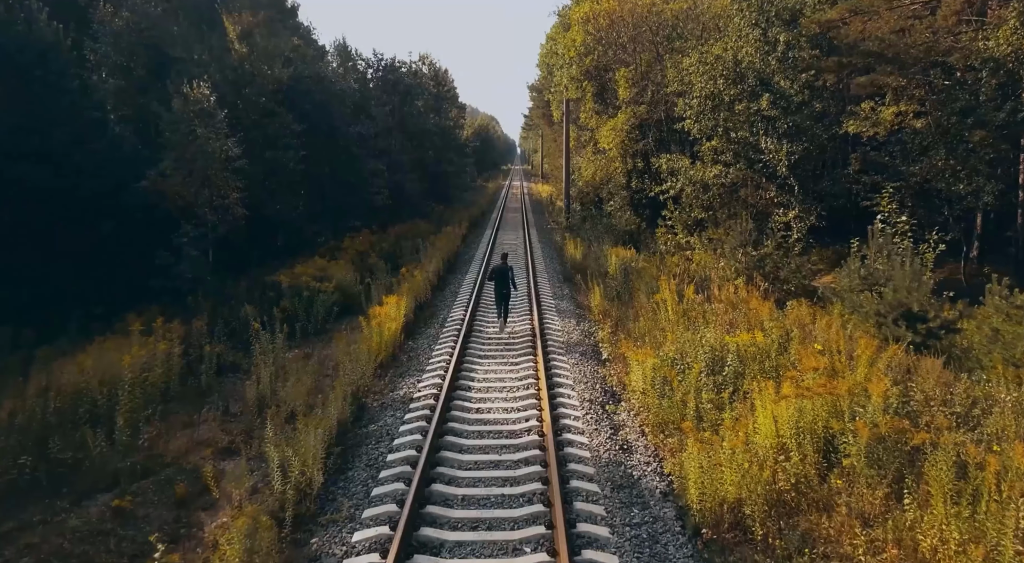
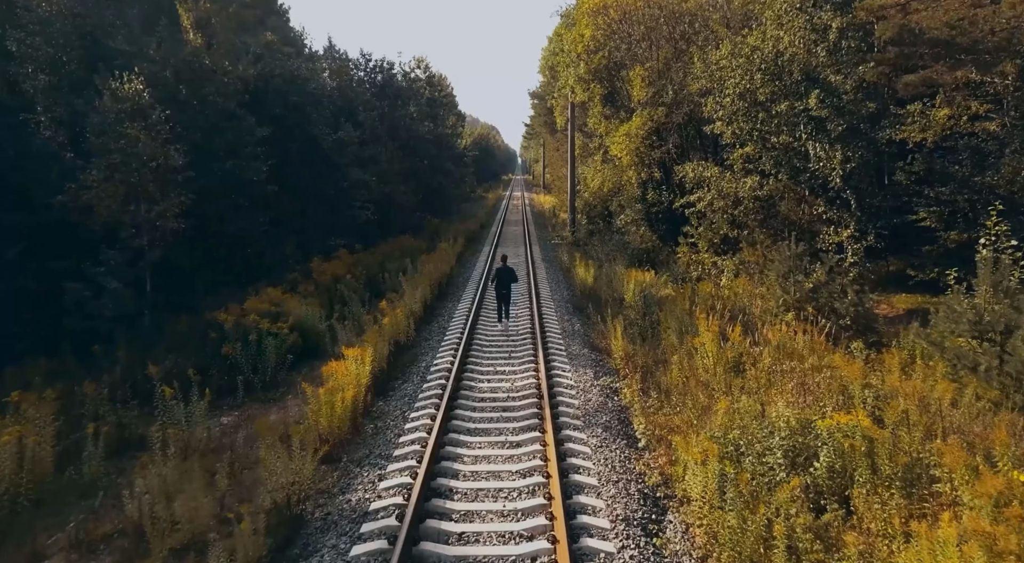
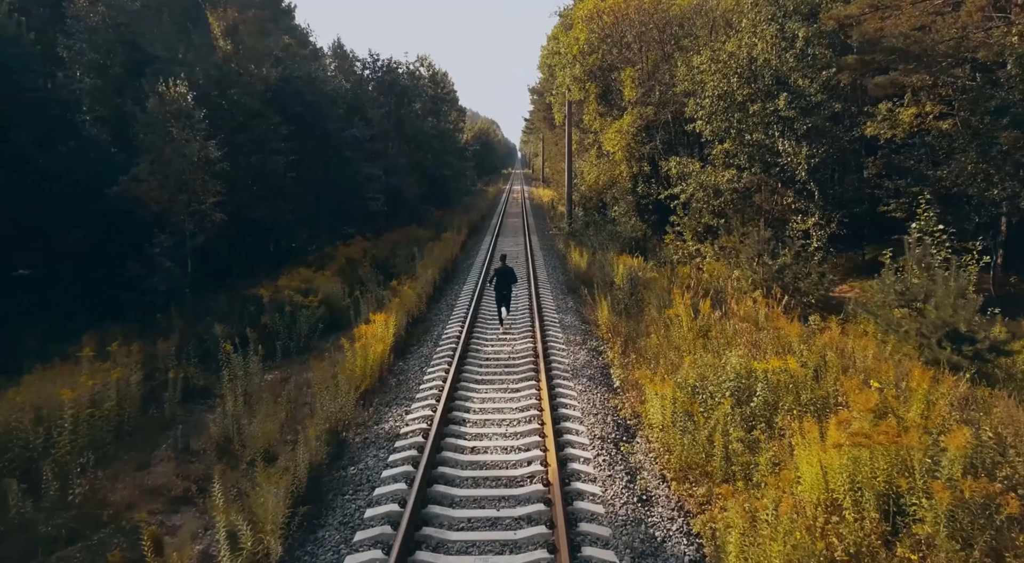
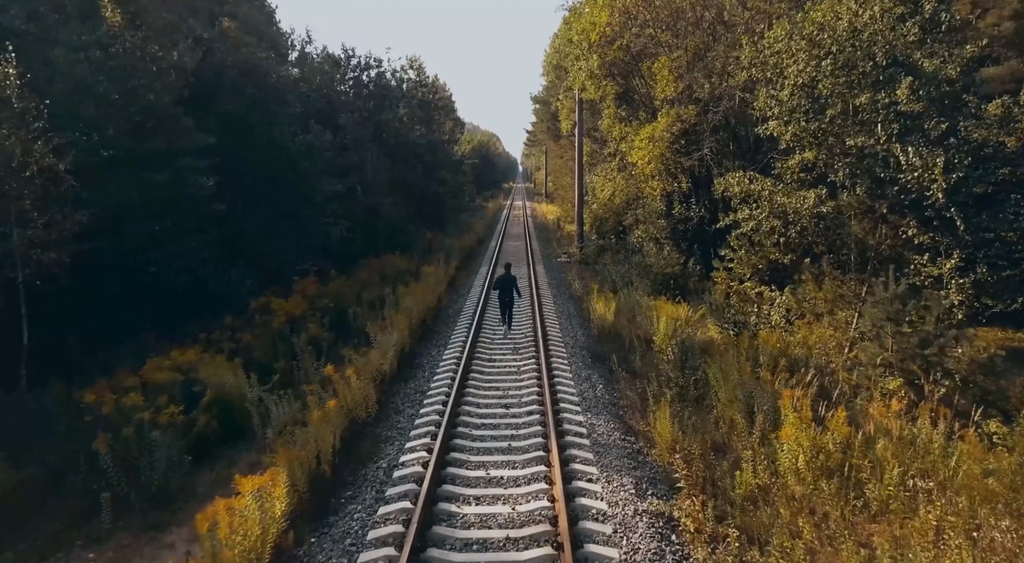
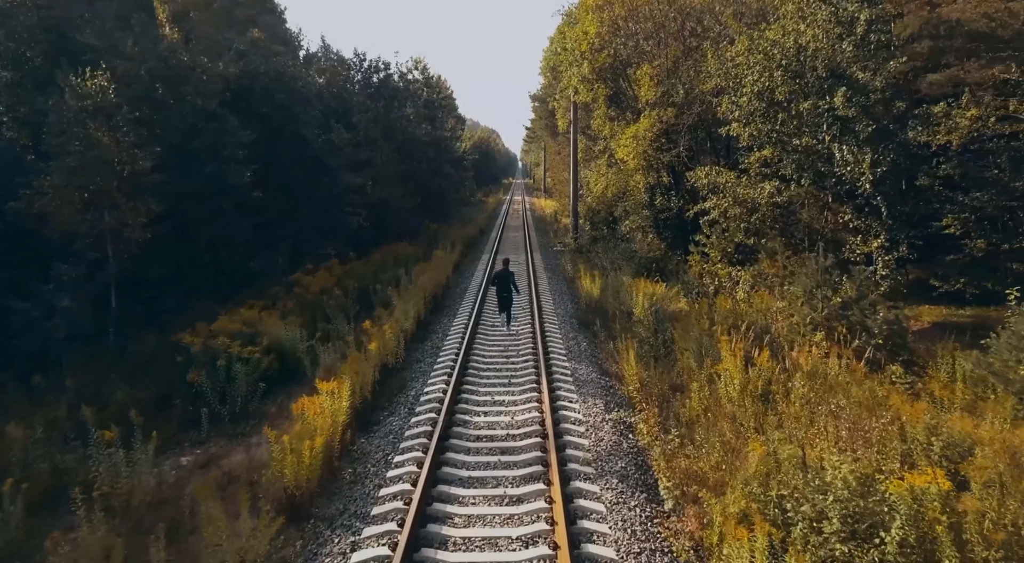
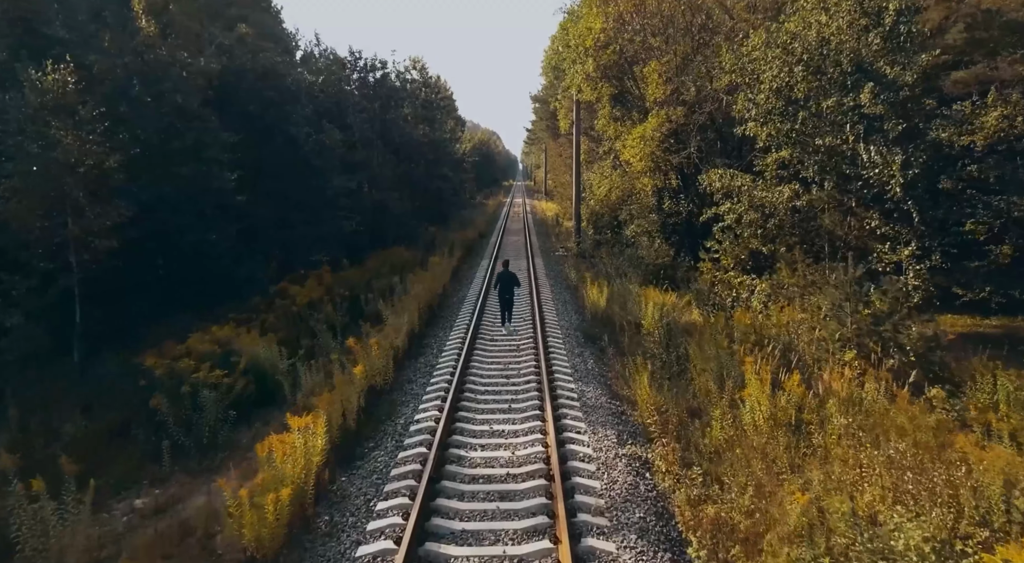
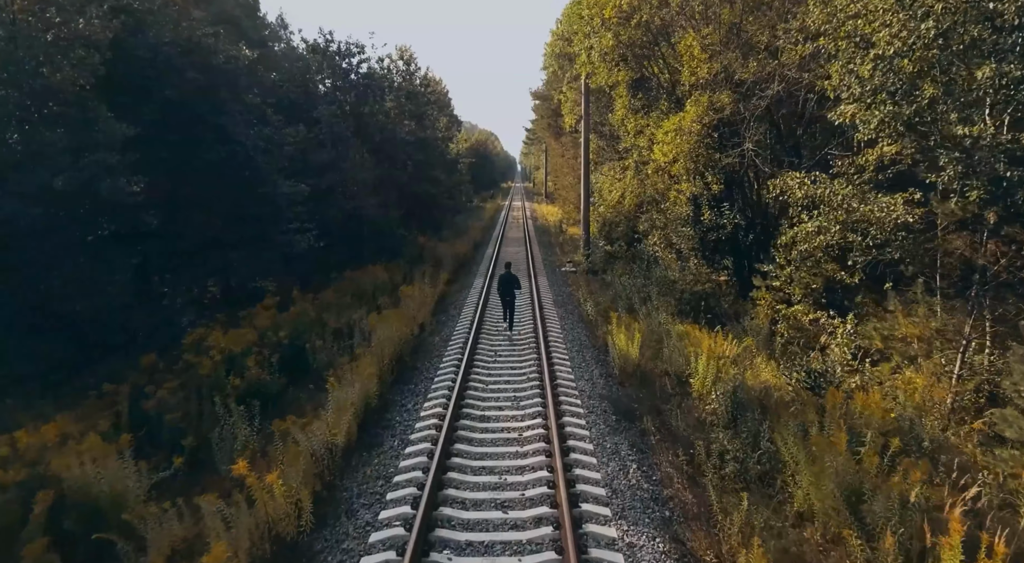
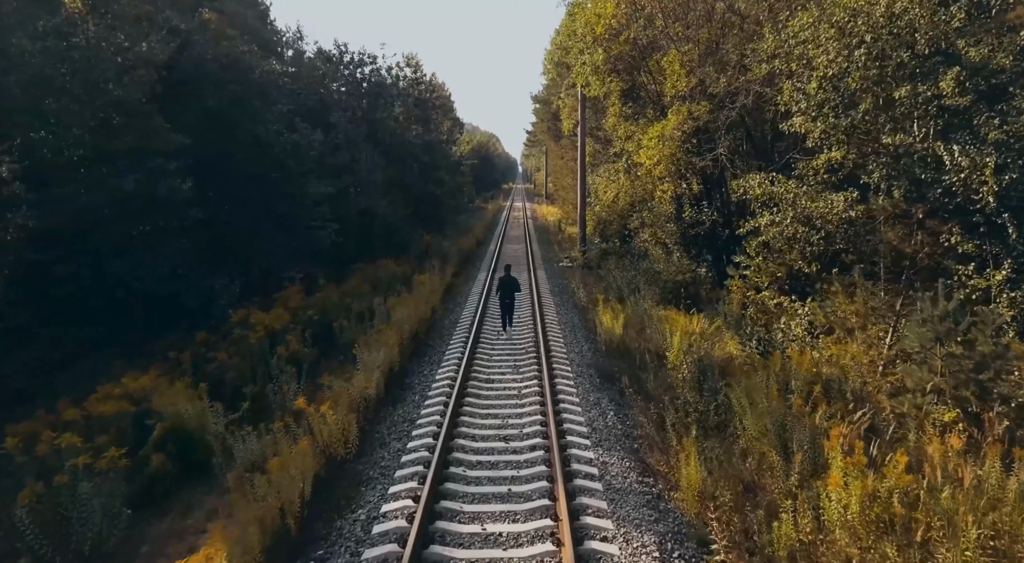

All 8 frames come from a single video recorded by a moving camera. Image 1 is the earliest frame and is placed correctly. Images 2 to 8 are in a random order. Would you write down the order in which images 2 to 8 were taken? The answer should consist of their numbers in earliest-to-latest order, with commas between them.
3, 2, 5, 6, 4, 8, 7
